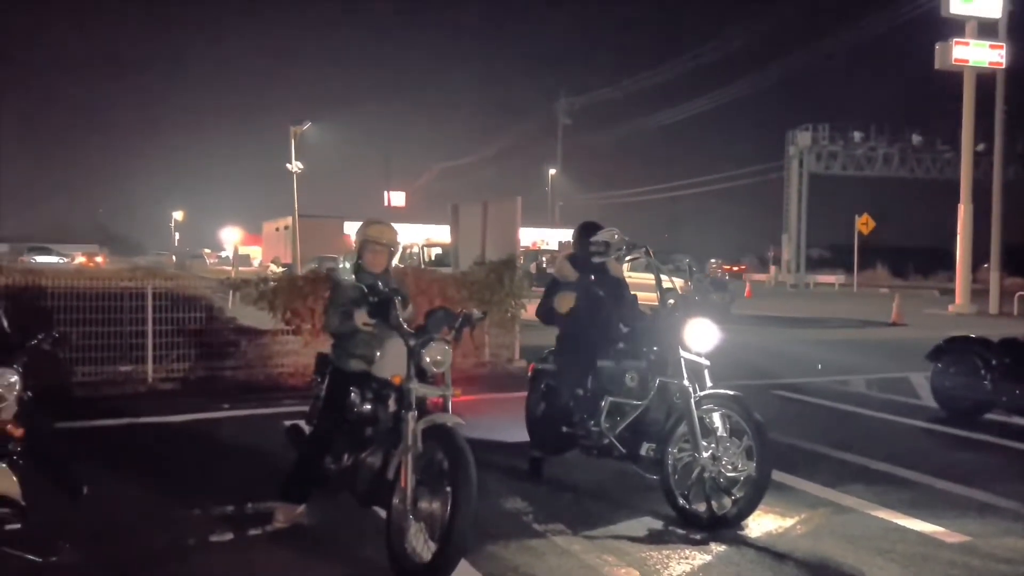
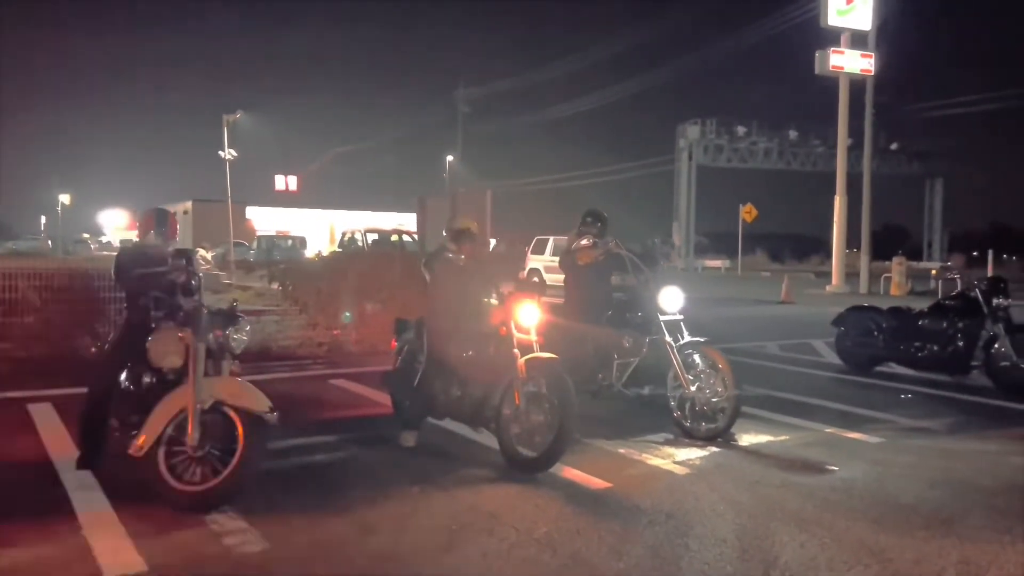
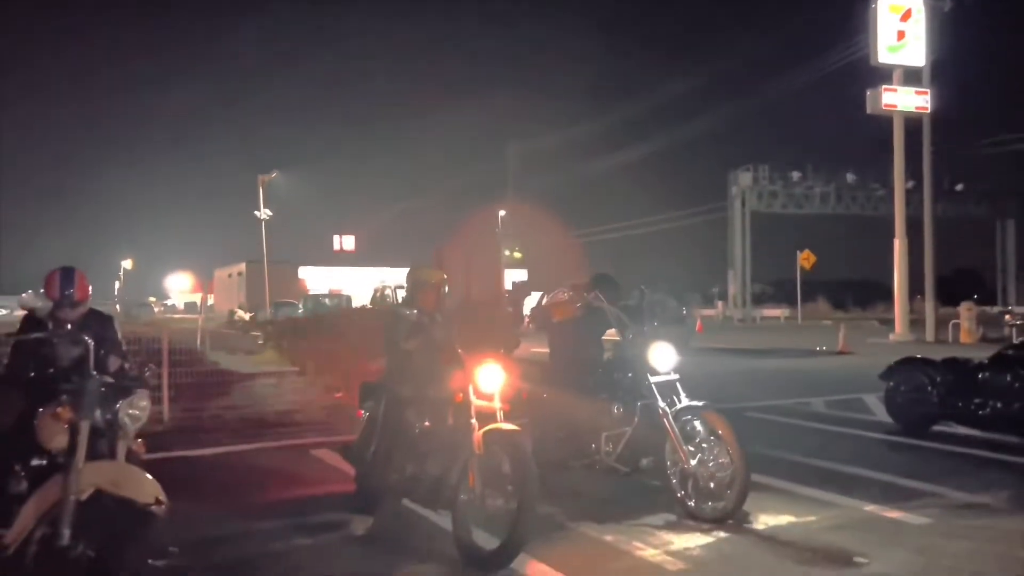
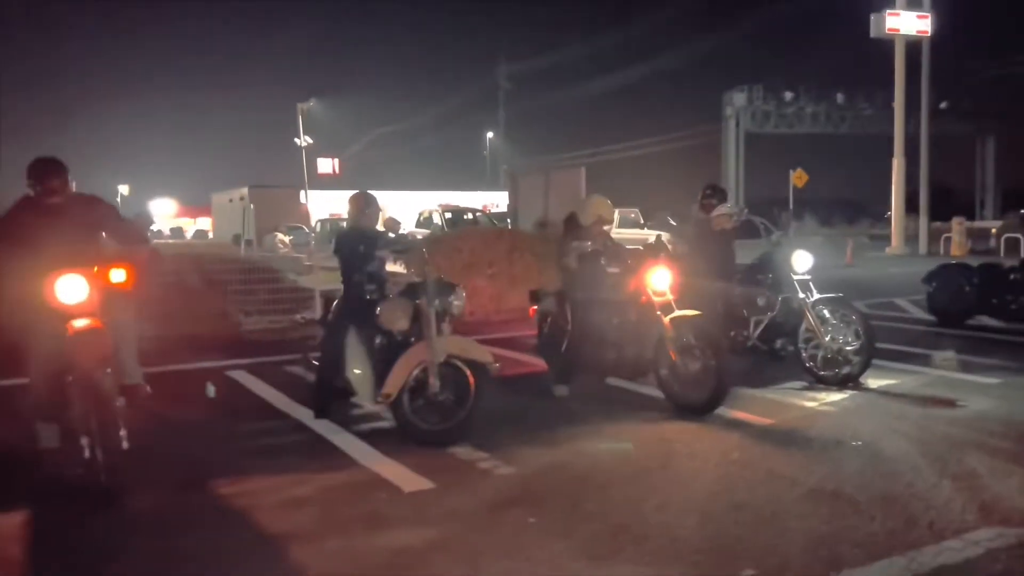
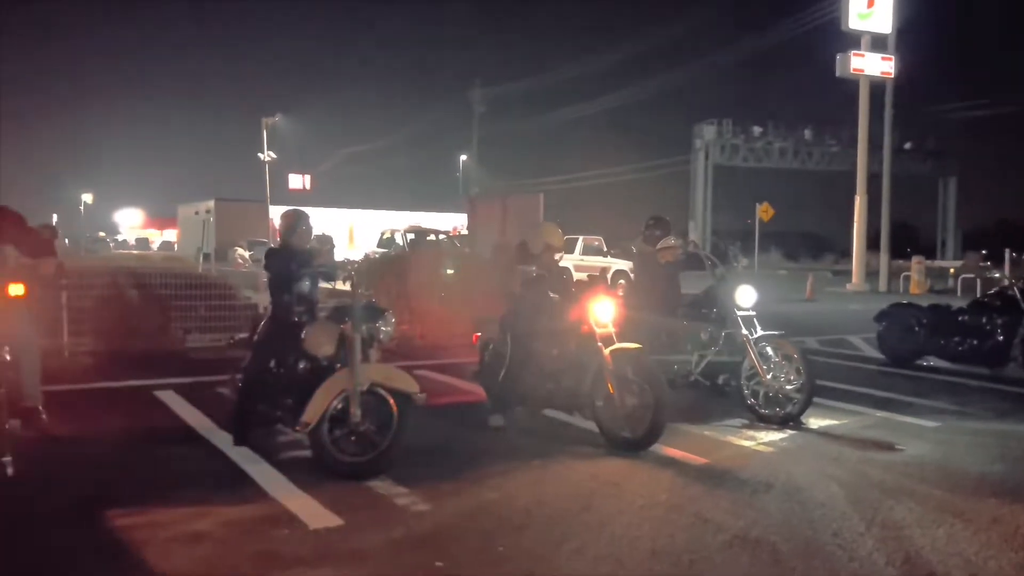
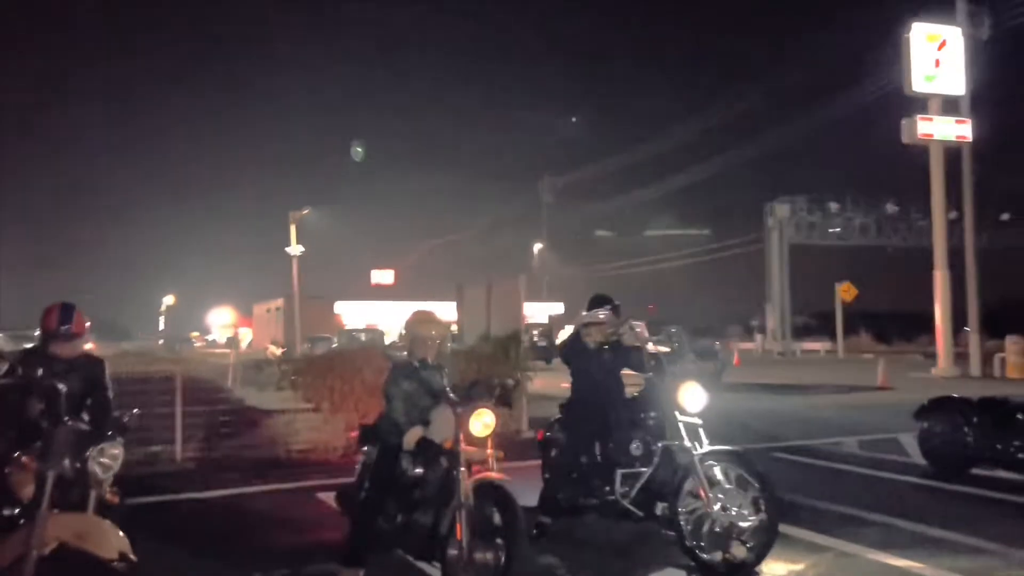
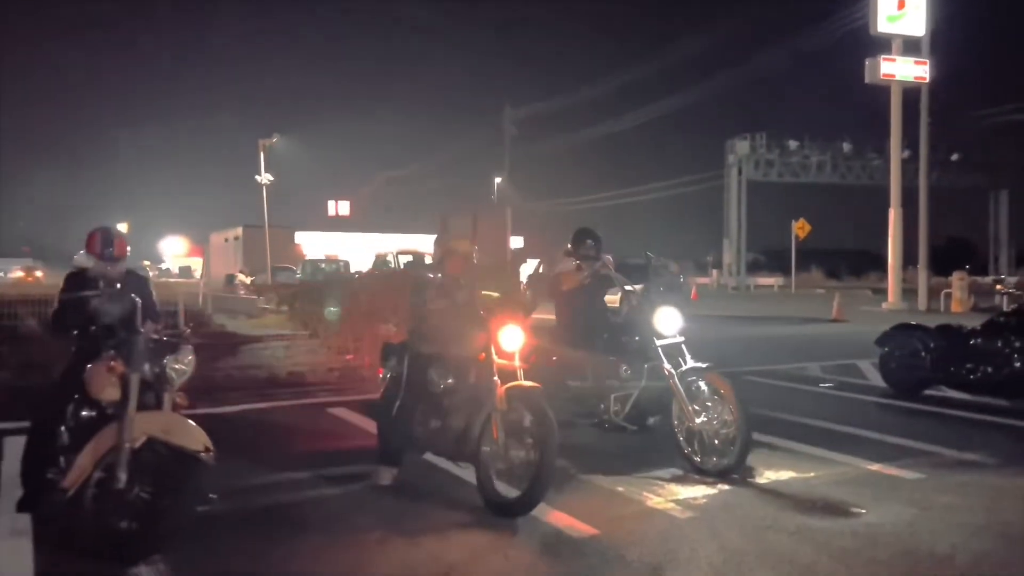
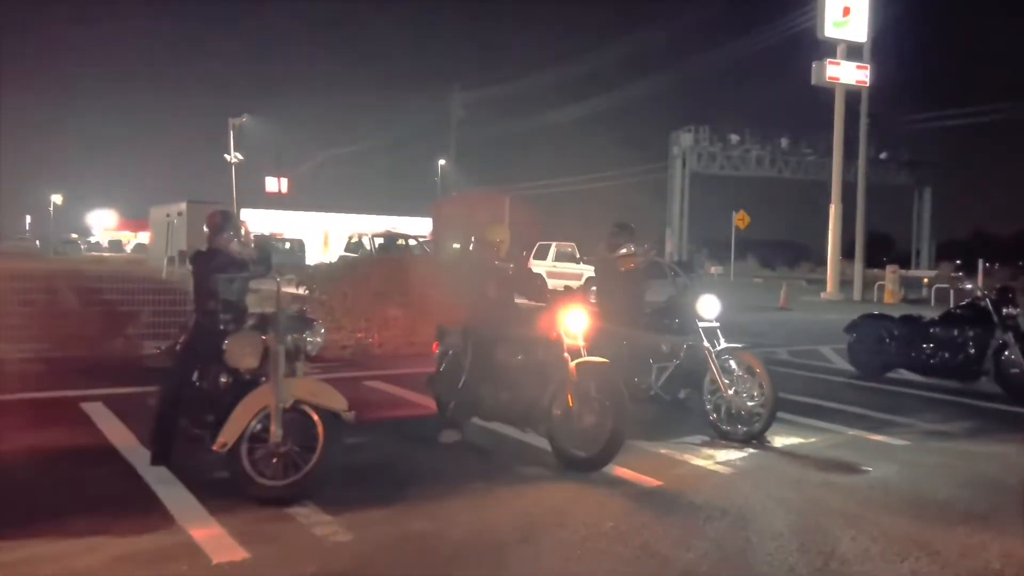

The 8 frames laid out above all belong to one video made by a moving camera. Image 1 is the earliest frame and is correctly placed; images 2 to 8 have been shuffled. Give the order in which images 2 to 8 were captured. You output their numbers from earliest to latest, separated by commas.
6, 3, 7, 2, 8, 5, 4
